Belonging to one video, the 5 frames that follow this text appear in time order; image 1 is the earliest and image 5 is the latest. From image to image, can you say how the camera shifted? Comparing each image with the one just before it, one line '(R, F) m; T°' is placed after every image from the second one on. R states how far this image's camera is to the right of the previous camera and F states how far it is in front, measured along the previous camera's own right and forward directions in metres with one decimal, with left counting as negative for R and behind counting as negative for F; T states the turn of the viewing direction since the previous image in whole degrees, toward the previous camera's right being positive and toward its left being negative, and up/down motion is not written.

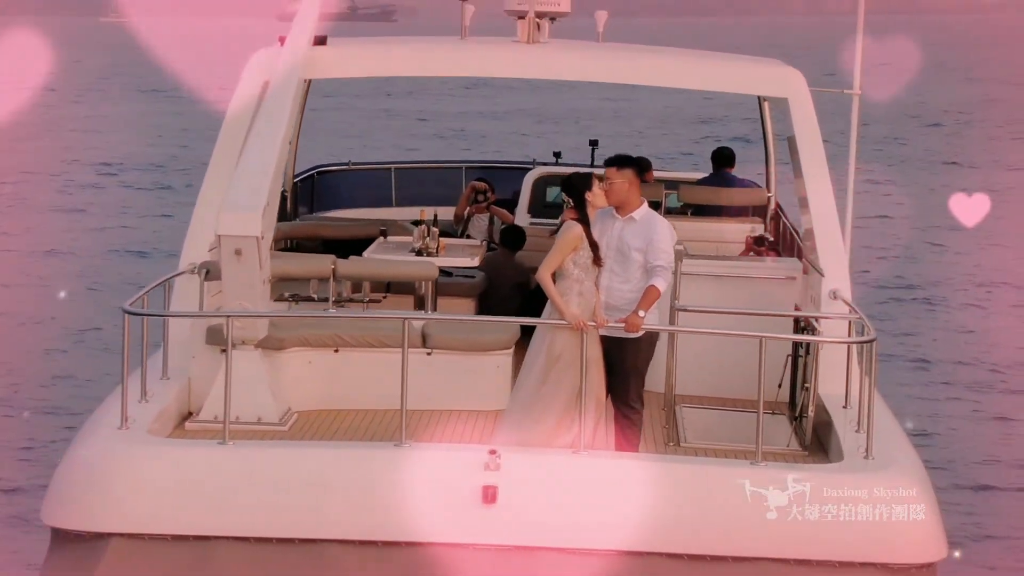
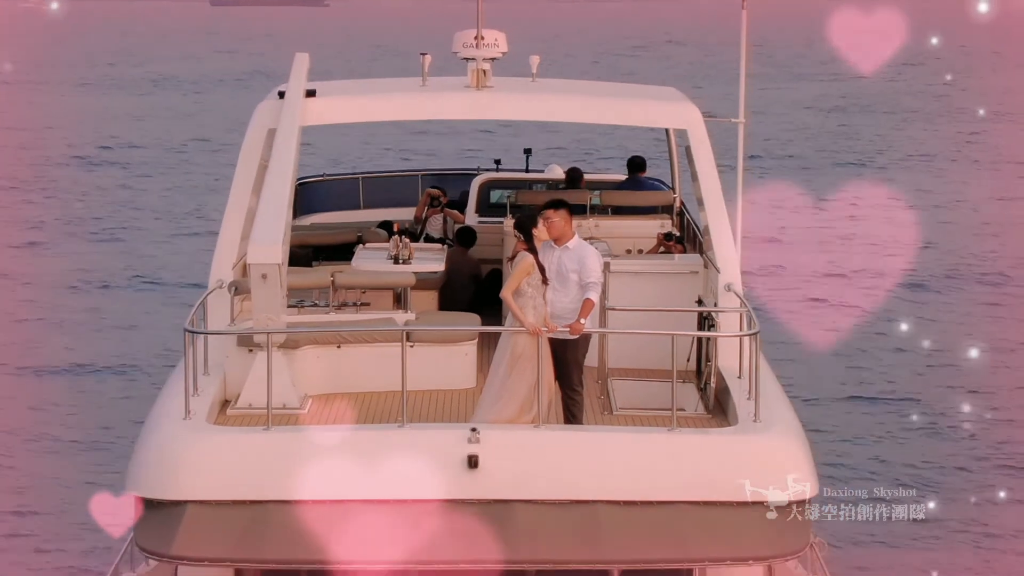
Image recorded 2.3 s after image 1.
(-0.3, -1.4) m; +4°
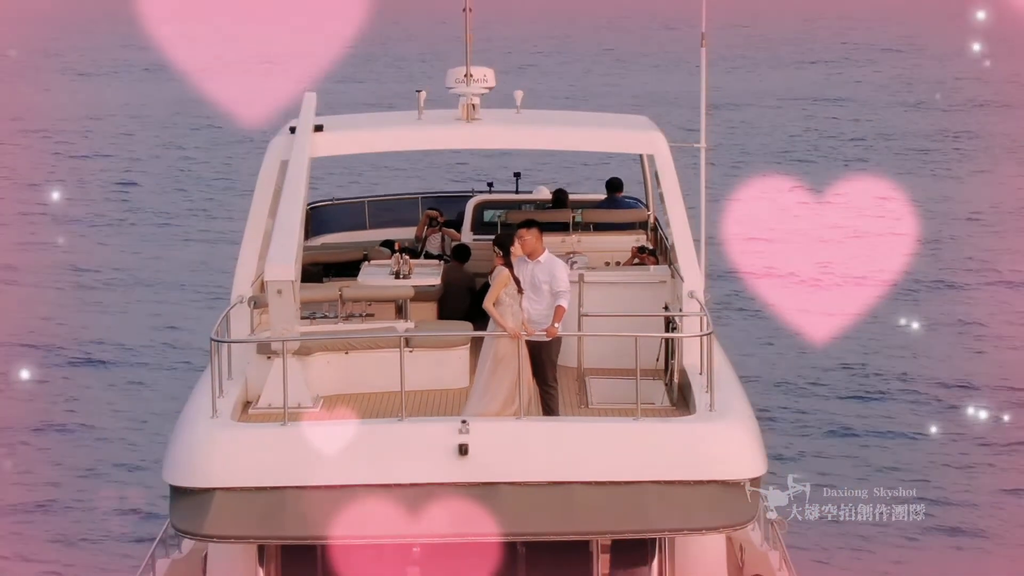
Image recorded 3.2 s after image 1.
(+0.2, -0.9) m; -1°
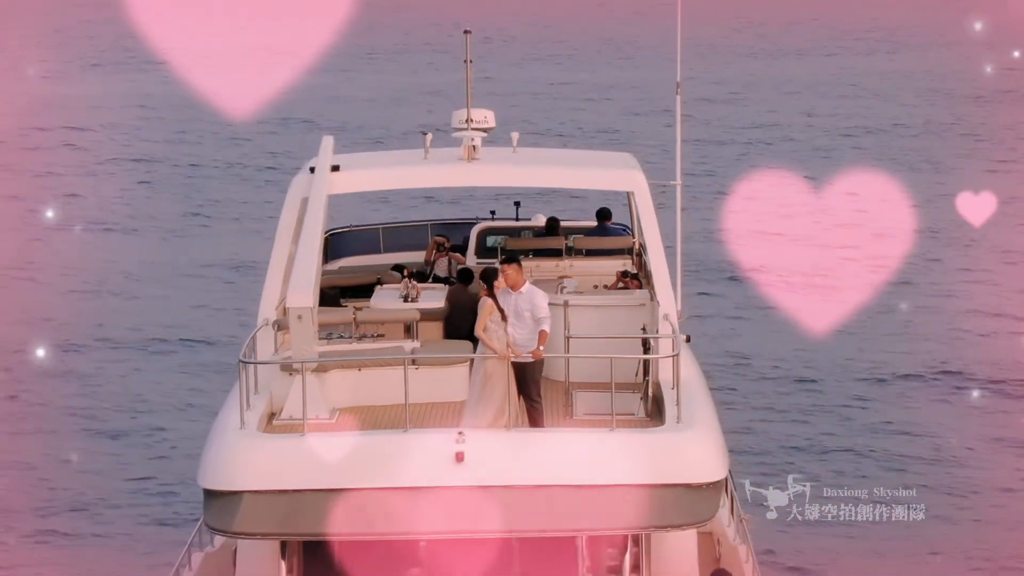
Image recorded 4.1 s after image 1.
(+0.2, -0.9) m; -1°
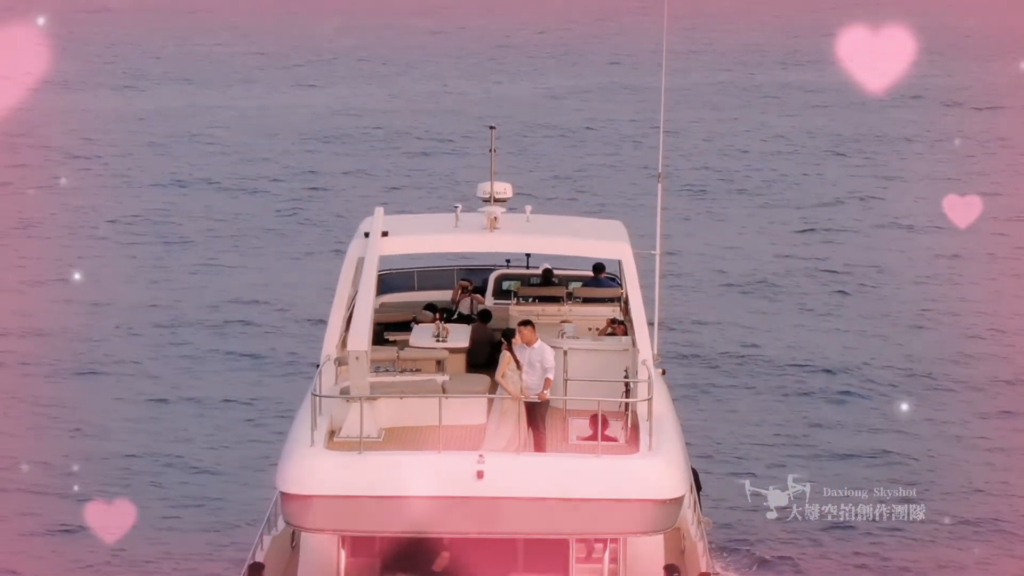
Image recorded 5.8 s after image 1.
(0.0, -2.1) m; -1°
